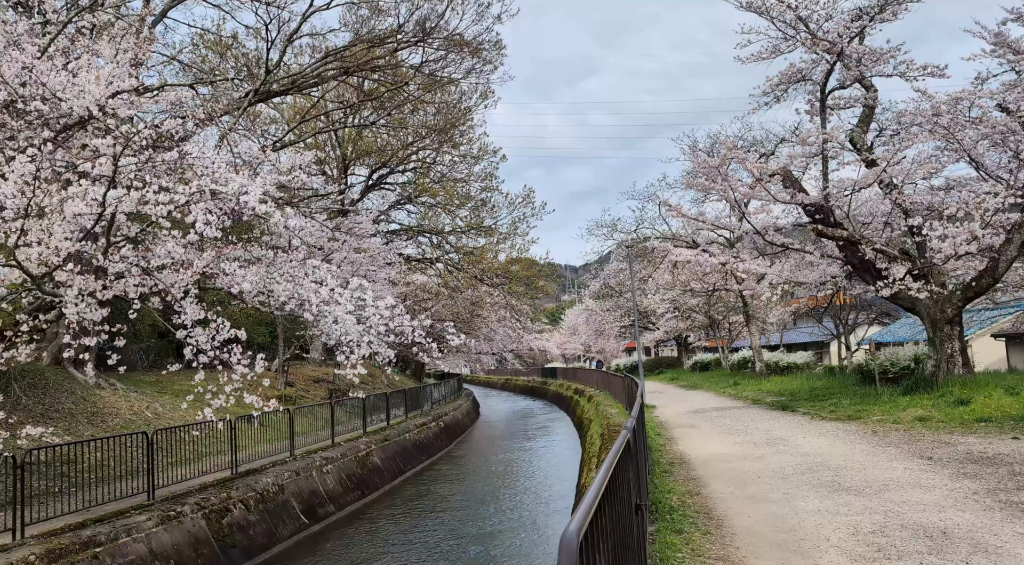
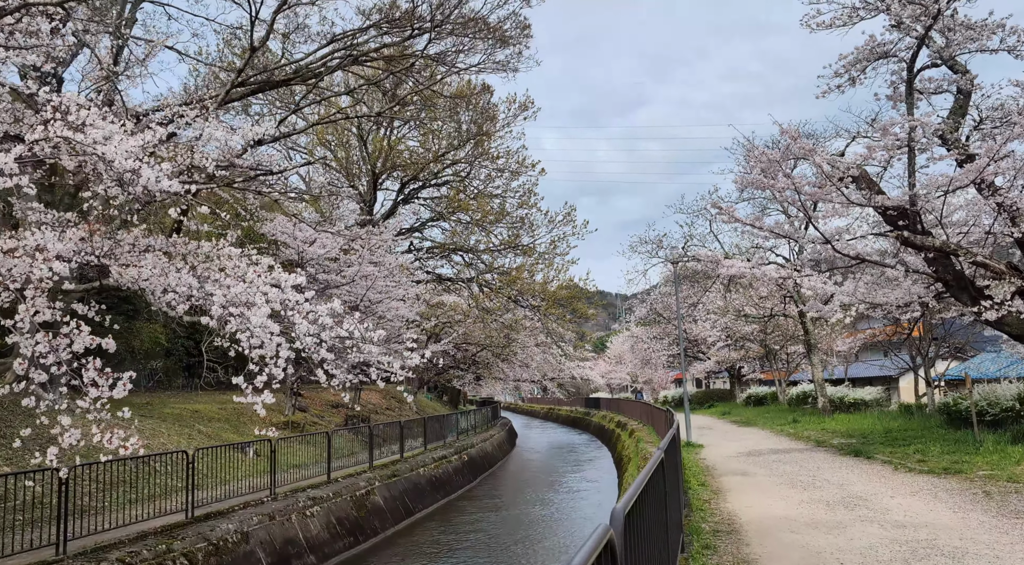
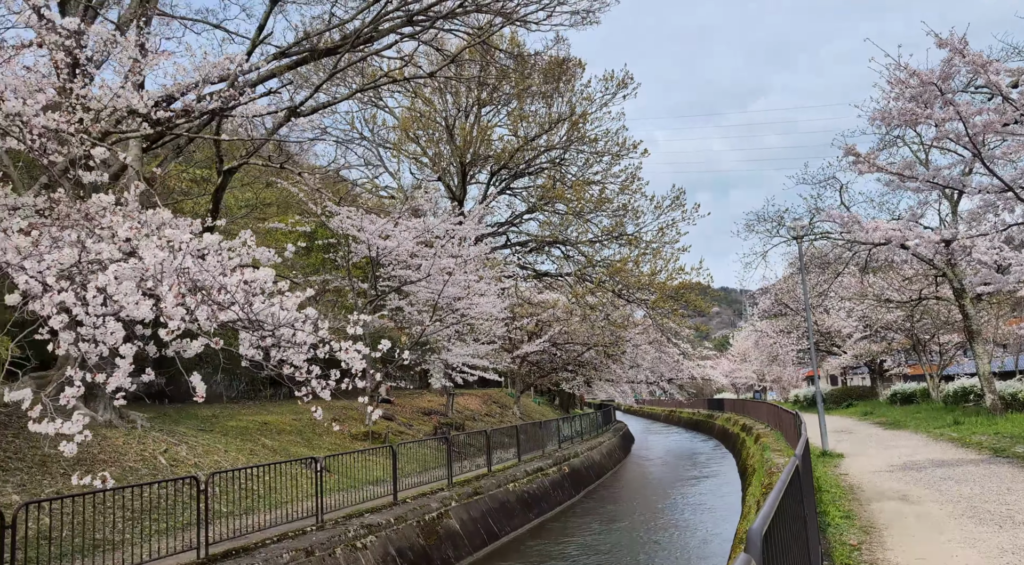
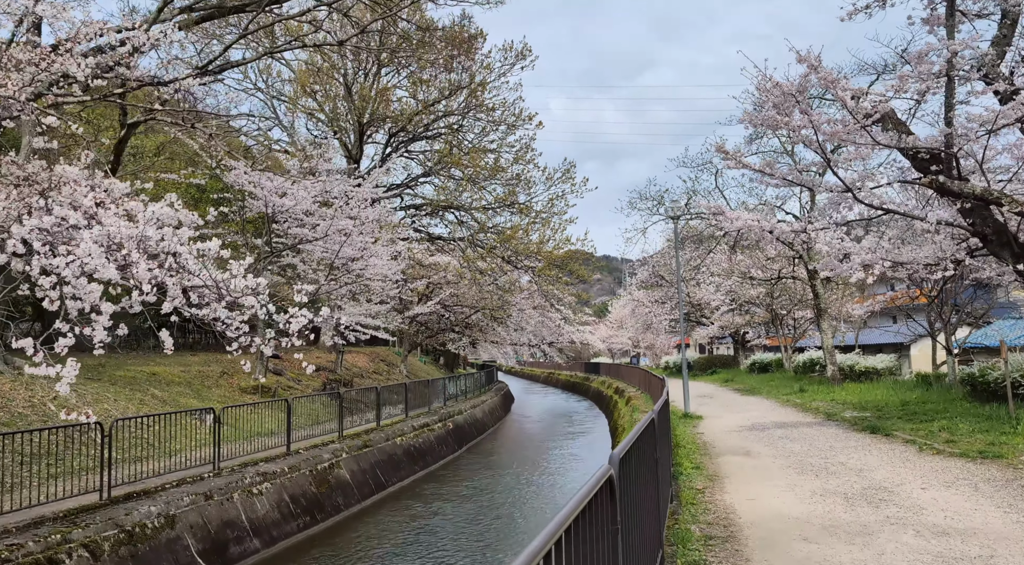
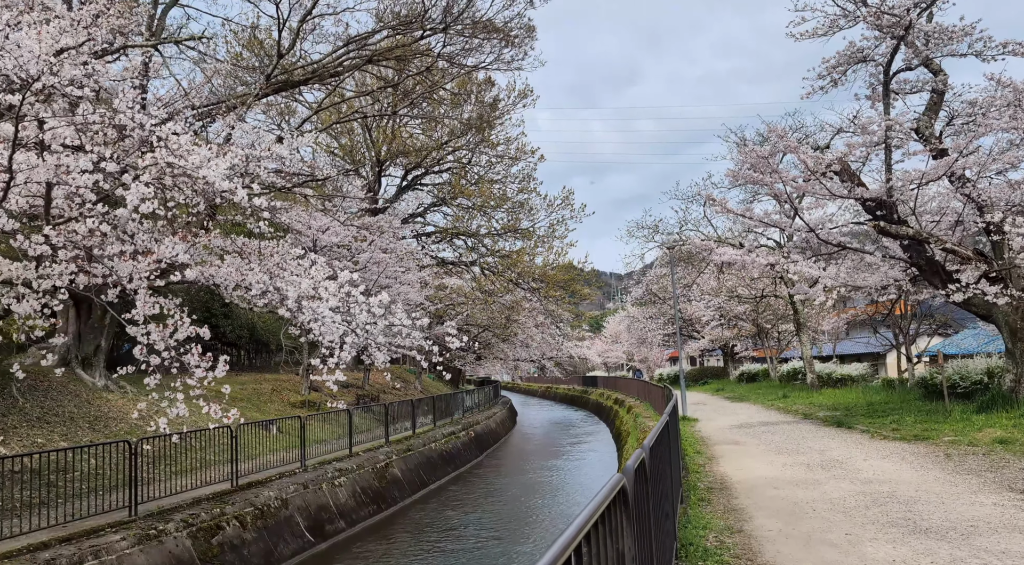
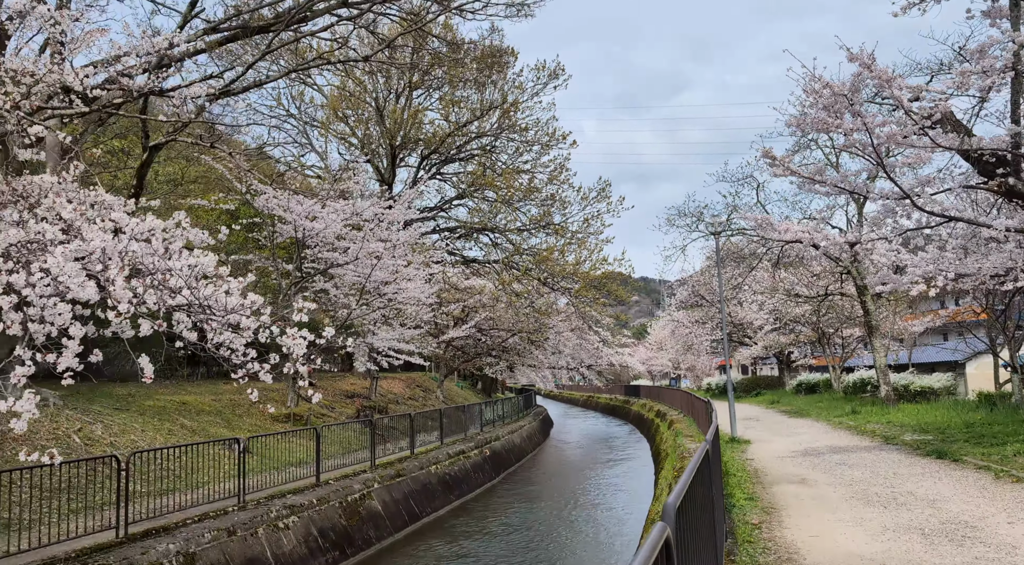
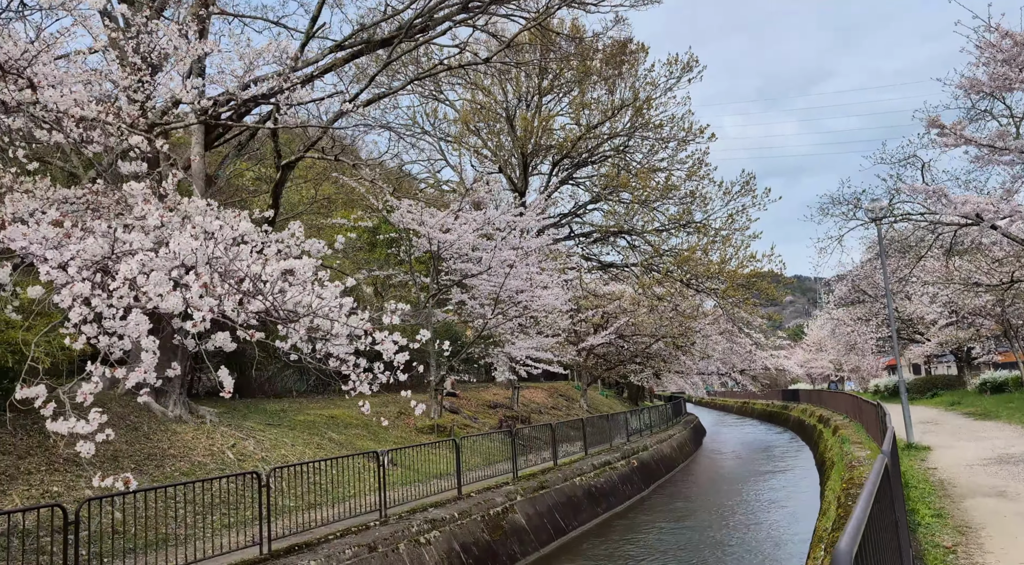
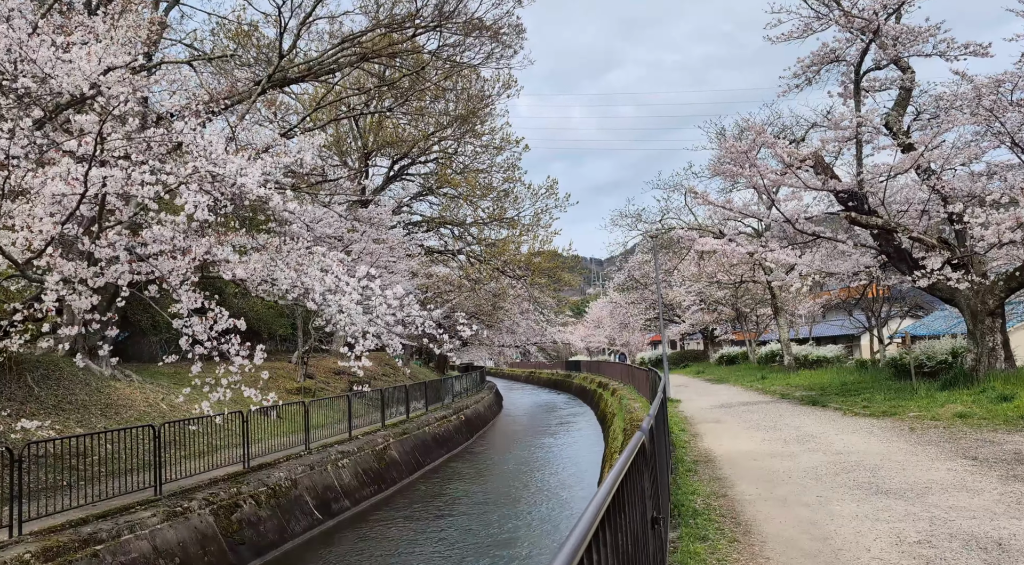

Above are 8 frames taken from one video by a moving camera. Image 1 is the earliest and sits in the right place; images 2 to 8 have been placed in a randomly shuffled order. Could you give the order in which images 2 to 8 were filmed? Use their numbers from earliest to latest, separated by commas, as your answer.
8, 5, 2, 4, 6, 3, 7
